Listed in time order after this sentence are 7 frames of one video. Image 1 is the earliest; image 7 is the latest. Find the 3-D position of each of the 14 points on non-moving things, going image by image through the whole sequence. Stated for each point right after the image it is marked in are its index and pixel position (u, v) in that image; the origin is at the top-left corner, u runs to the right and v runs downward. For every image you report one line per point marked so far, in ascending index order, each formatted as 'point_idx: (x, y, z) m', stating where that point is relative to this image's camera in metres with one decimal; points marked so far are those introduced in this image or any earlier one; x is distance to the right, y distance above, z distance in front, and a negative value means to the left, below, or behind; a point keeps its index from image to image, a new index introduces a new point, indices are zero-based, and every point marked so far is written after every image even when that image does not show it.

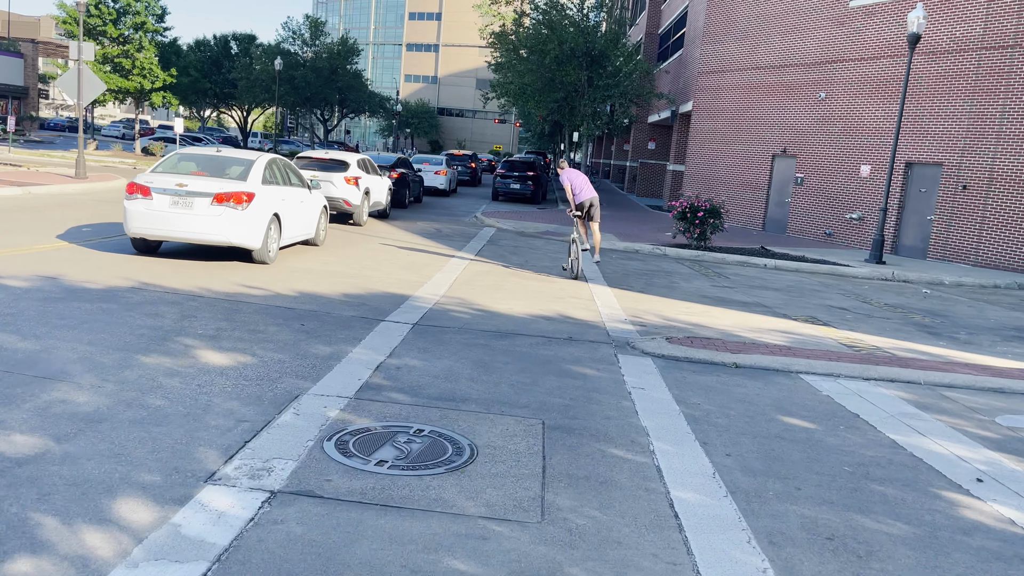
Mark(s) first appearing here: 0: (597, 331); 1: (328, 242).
0: (+0.8, -0.4, +8.5) m
1: (-3.2, +0.8, +14.8) m
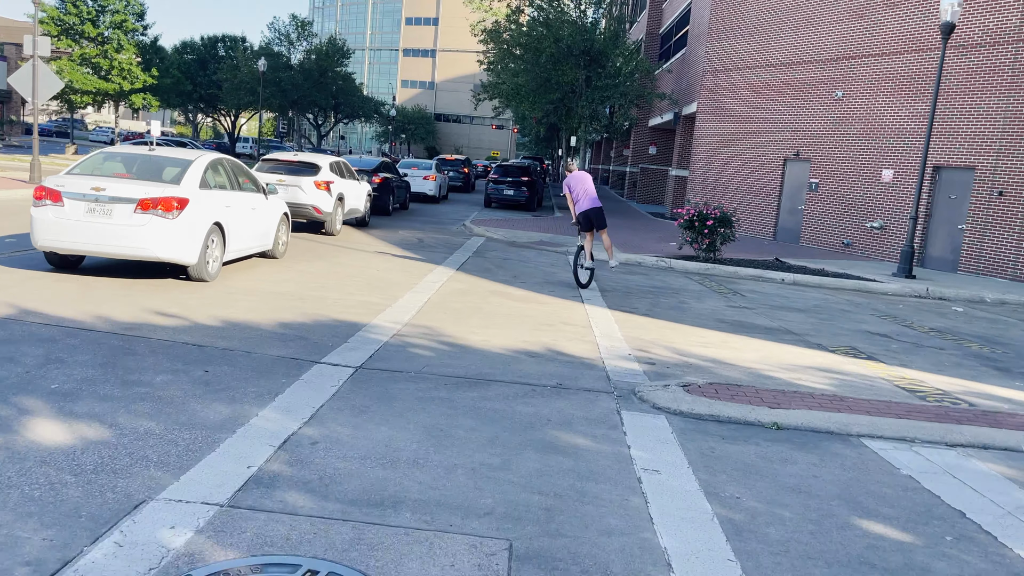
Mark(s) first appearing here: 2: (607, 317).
0: (+0.6, -0.7, +6.7) m
1: (-3.4, +0.5, +13.0) m
2: (+1.1, -0.3, +9.7) m
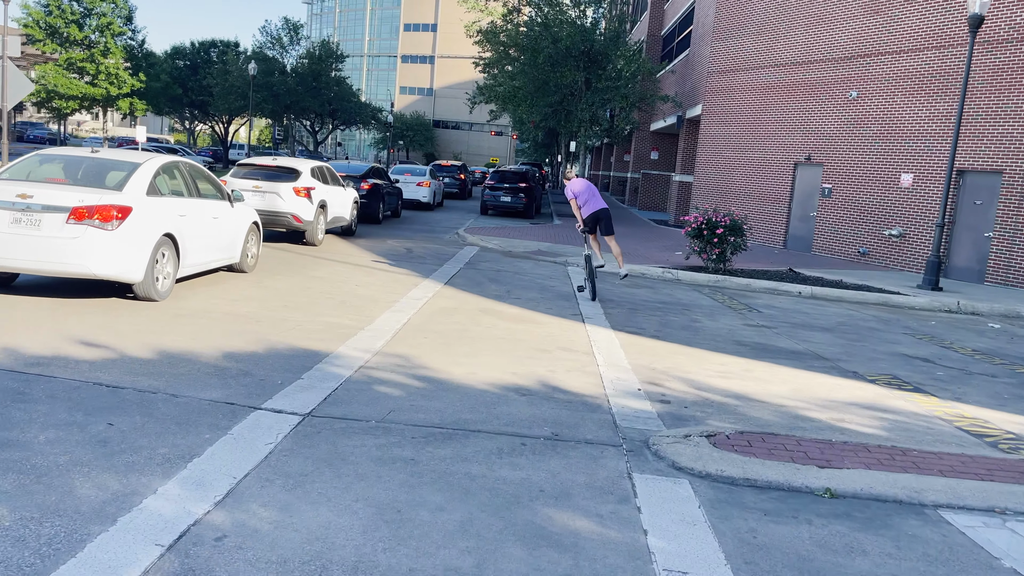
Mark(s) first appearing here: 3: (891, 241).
0: (+0.5, -0.9, +5.5) m
1: (-3.5, +0.3, +11.9) m
2: (+1.0, -0.5, +8.5) m
3: (+8.5, +1.1, +18.8) m
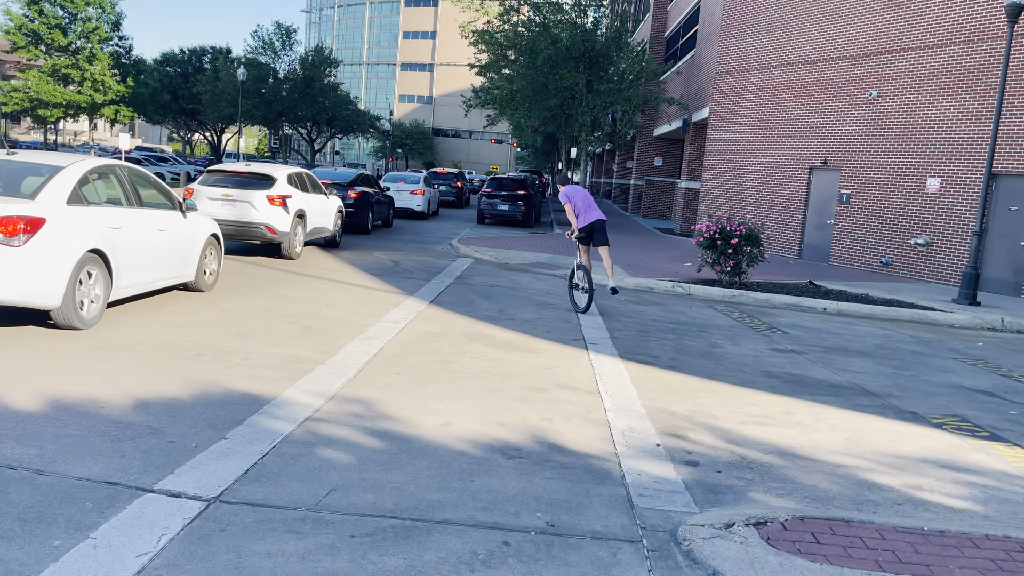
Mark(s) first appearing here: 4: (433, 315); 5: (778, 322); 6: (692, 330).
0: (+0.5, -1.0, +4.2) m
1: (-3.6, 0.0, +10.5) m
2: (+0.9, -0.7, +7.2) m
3: (+8.4, +0.8, +17.5) m
4: (-0.9, -0.3, +9.7) m
5: (+3.6, -0.5, +11.3) m
6: (+2.2, -0.5, +10.0) m
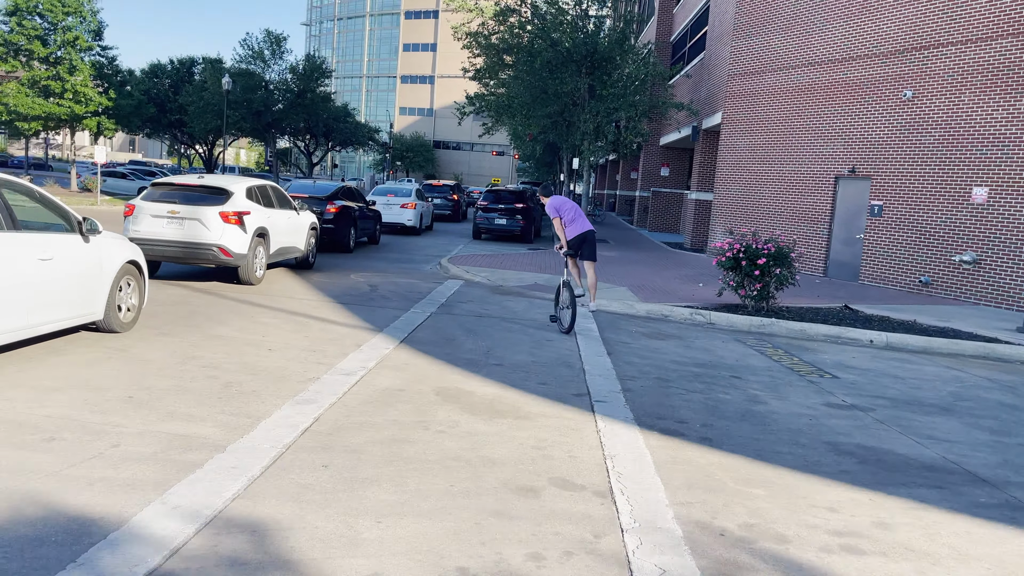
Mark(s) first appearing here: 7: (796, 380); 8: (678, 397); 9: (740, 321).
0: (+0.3, -1.3, +2.3) m
1: (-3.7, -0.4, +8.7) m
2: (+0.8, -1.1, +5.3) m
3: (+8.3, +0.4, +15.5) m
4: (-1.0, -0.7, +7.8) m
5: (+3.5, -0.8, +9.4) m
6: (+2.0, -0.8, +8.1) m
7: (+2.8, -0.9, +8.1) m
8: (+1.4, -0.9, +7.0) m
9: (+3.2, -0.5, +11.7) m
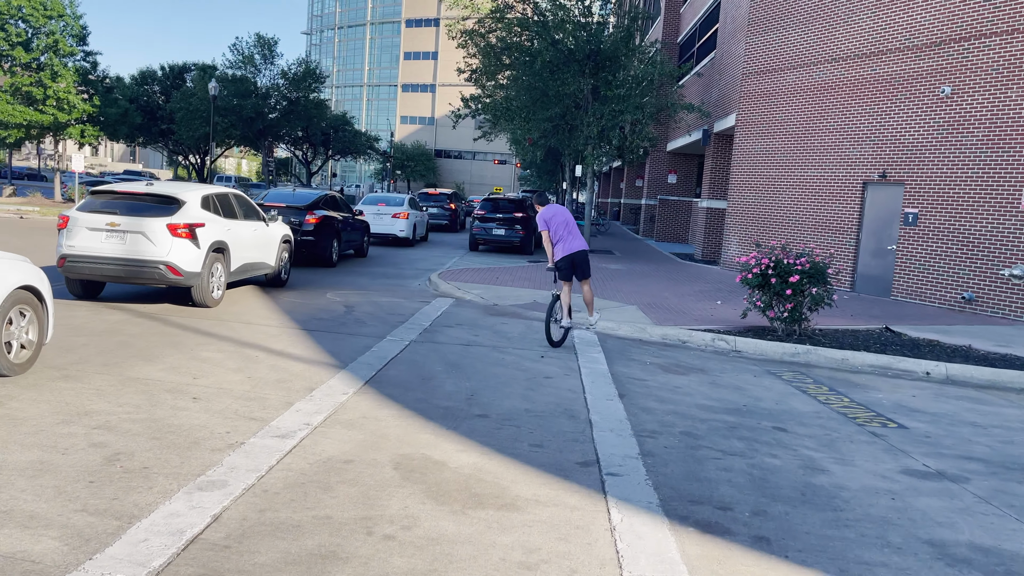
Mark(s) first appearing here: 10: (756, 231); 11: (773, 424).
0: (+0.2, -1.5, +0.6) m
1: (-3.8, -0.6, +7.1) m
2: (+0.7, -1.3, +3.7) m
3: (+8.3, +0.1, +13.9) m
4: (-1.1, -0.9, +6.2) m
5: (+3.4, -1.1, +7.7) m
6: (+1.9, -1.1, +6.5) m
7: (+2.7, -1.1, +6.5) m
8: (+1.3, -1.1, +5.4) m
9: (+3.1, -0.7, +10.1) m
10: (+5.7, +1.3, +19.6) m
11: (+2.1, -1.1, +6.7) m
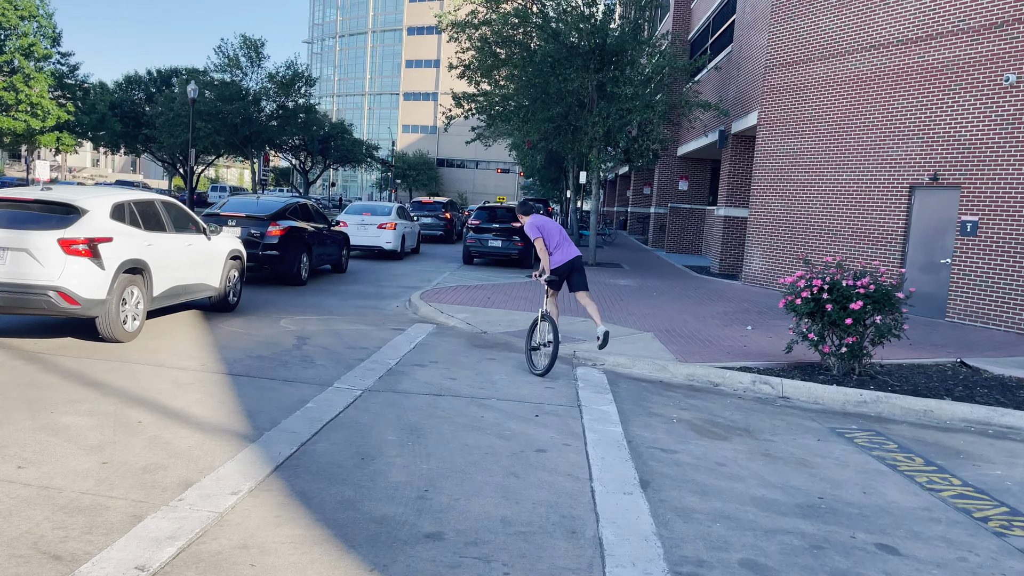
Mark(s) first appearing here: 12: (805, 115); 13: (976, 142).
0: (0.0, -1.7, -1.6) m
1: (-4.0, -0.9, +4.9) m
2: (+0.5, -1.5, +1.5) m
3: (+8.2, -0.2, +11.7) m
4: (-1.3, -1.2, +4.0) m
5: (+3.2, -1.3, +5.5) m
6: (+1.8, -1.3, +4.3) m
7: (+2.5, -1.4, +4.3) m
8: (+1.1, -1.4, +3.2) m
9: (+3.0, -1.0, +7.9) m
10: (+5.6, +1.0, +17.4) m
11: (+1.9, -1.3, +4.5) m
12: (+5.9, +3.5, +16.9) m
13: (+7.5, +2.4, +13.5) m
